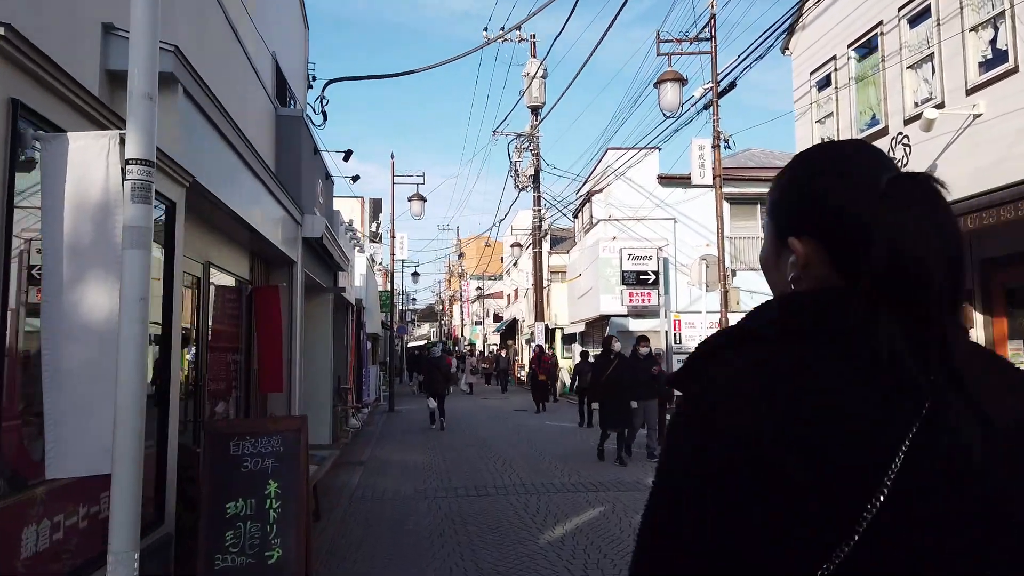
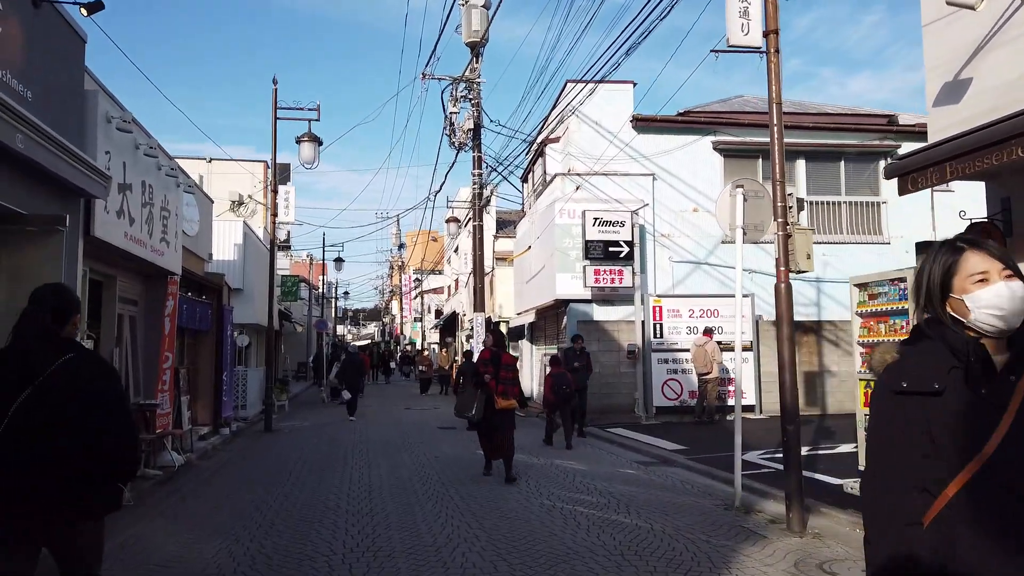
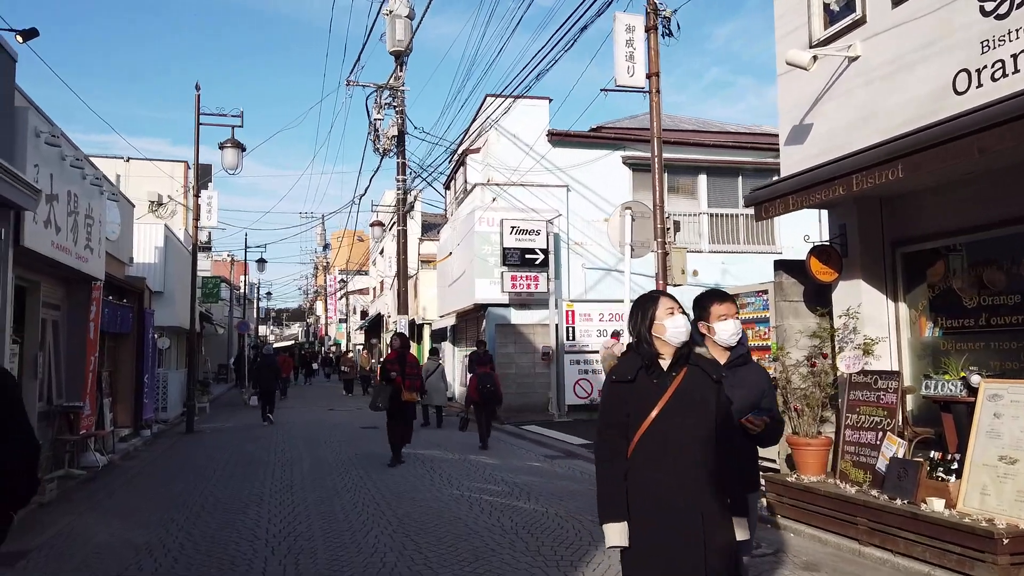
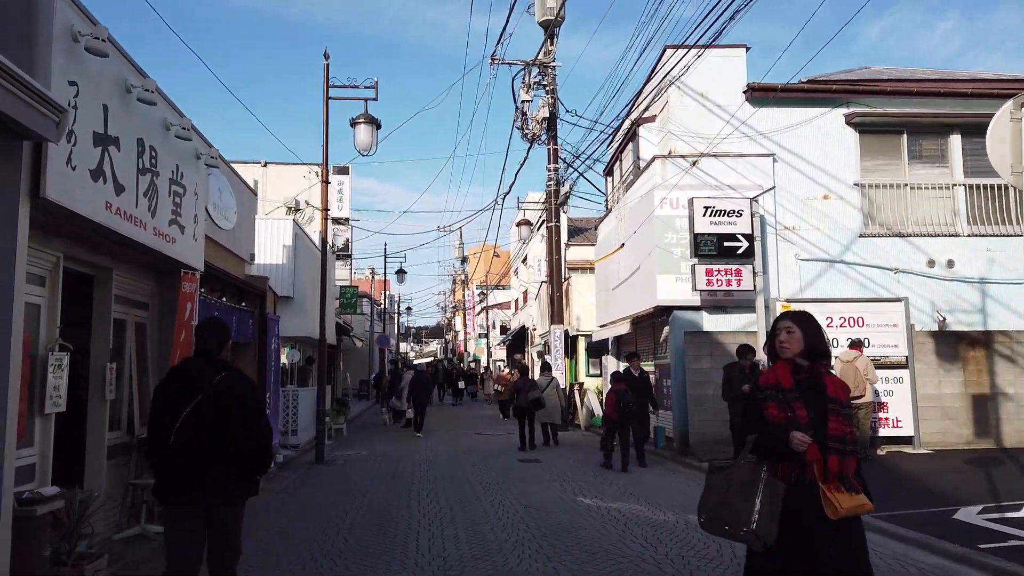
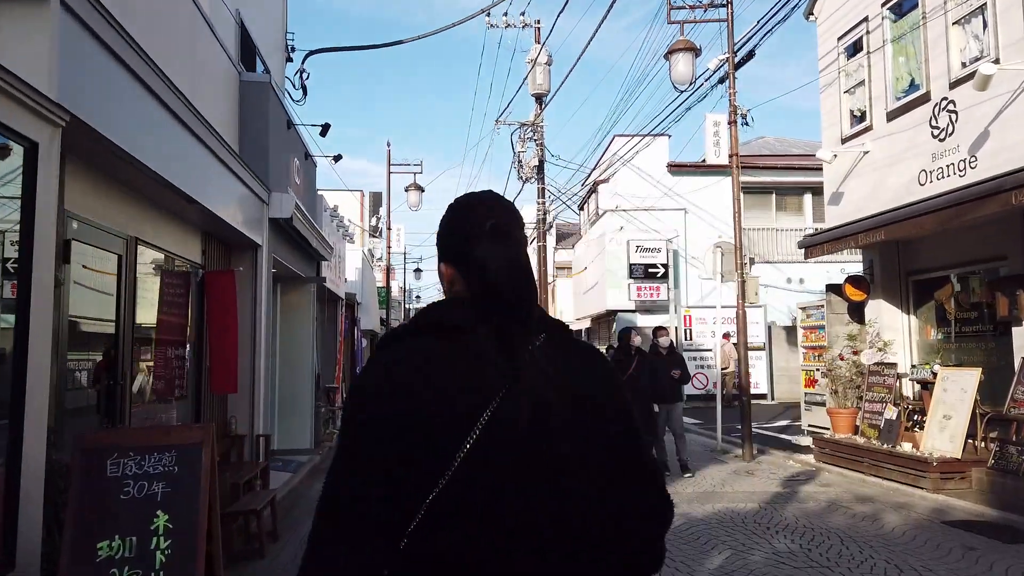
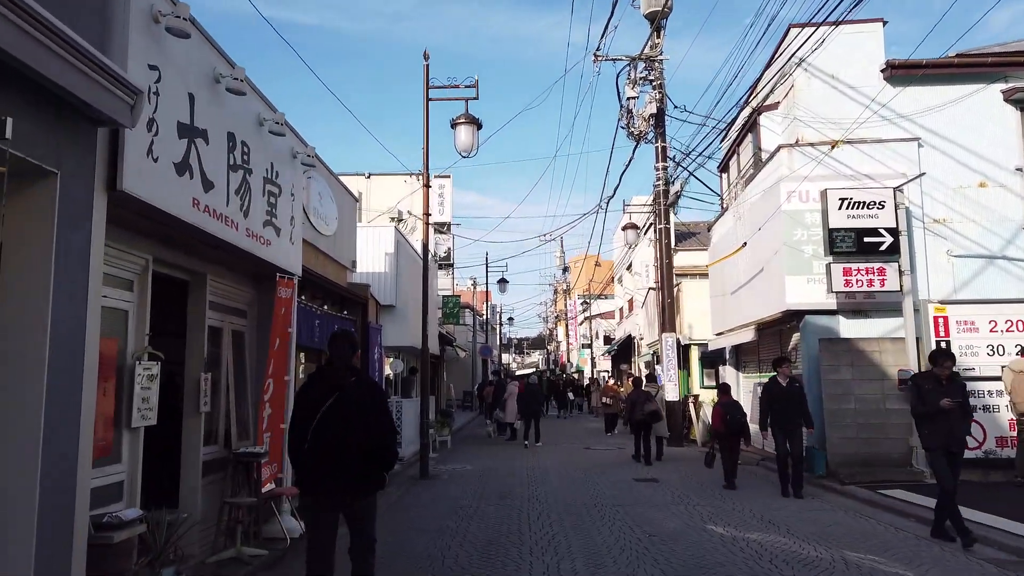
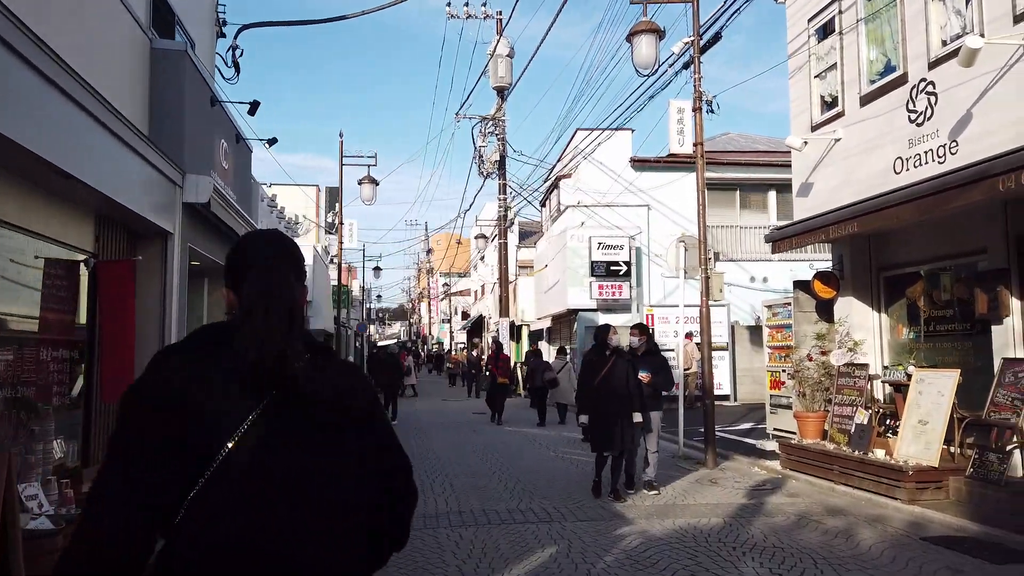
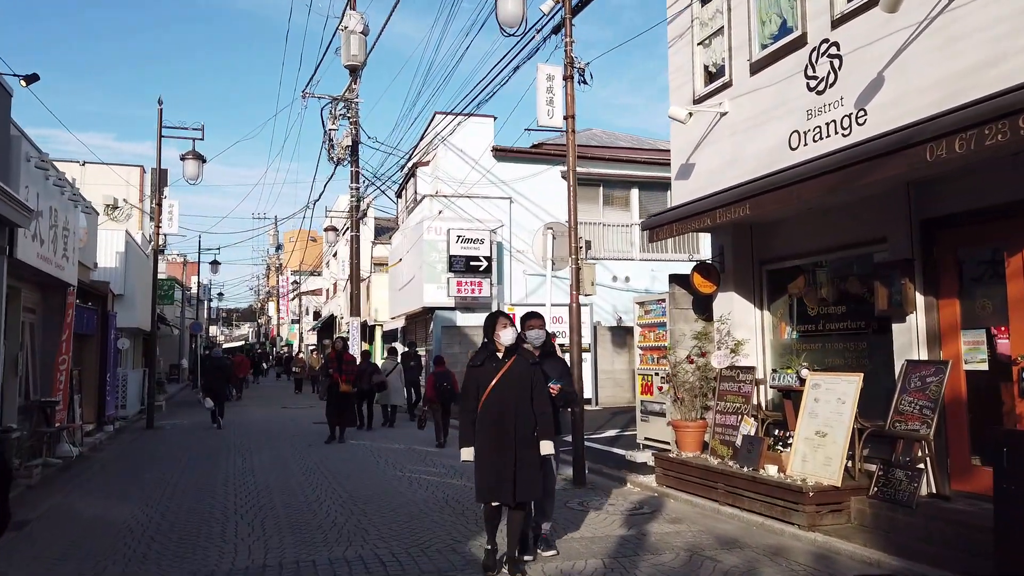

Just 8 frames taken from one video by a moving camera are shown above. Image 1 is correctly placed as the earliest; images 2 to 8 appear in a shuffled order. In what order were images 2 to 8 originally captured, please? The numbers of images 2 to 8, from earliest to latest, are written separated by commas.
5, 7, 8, 3, 2, 4, 6
